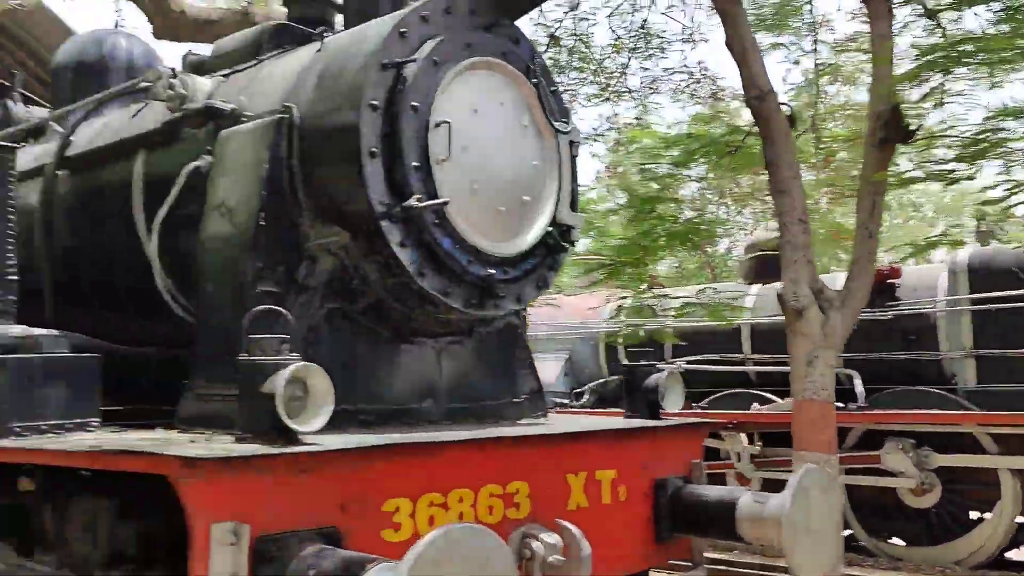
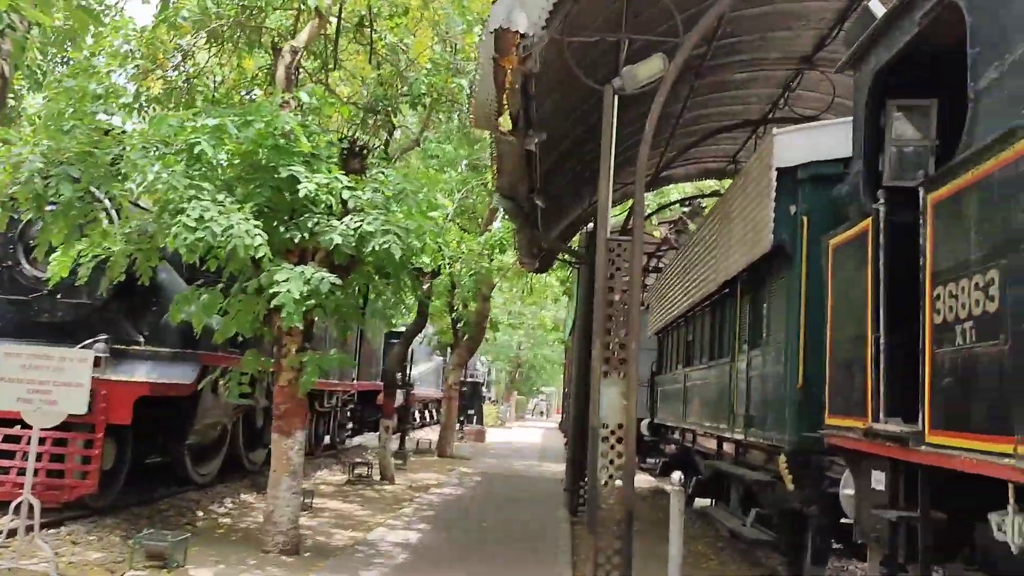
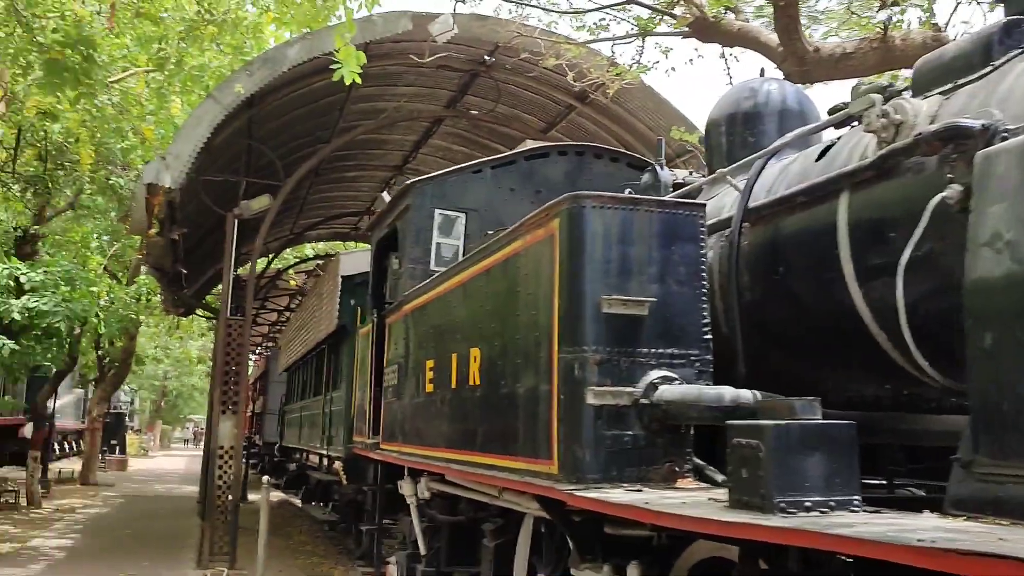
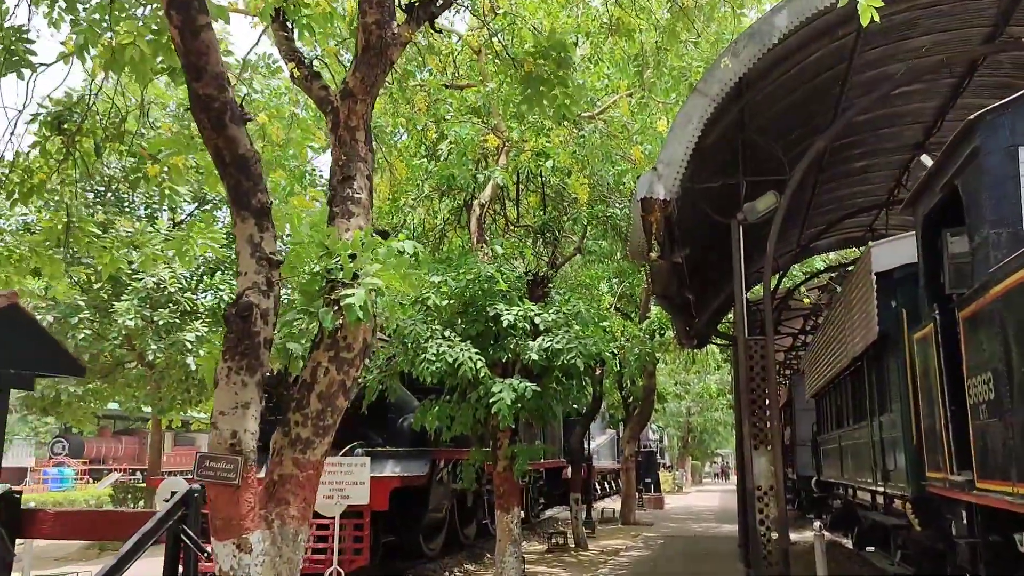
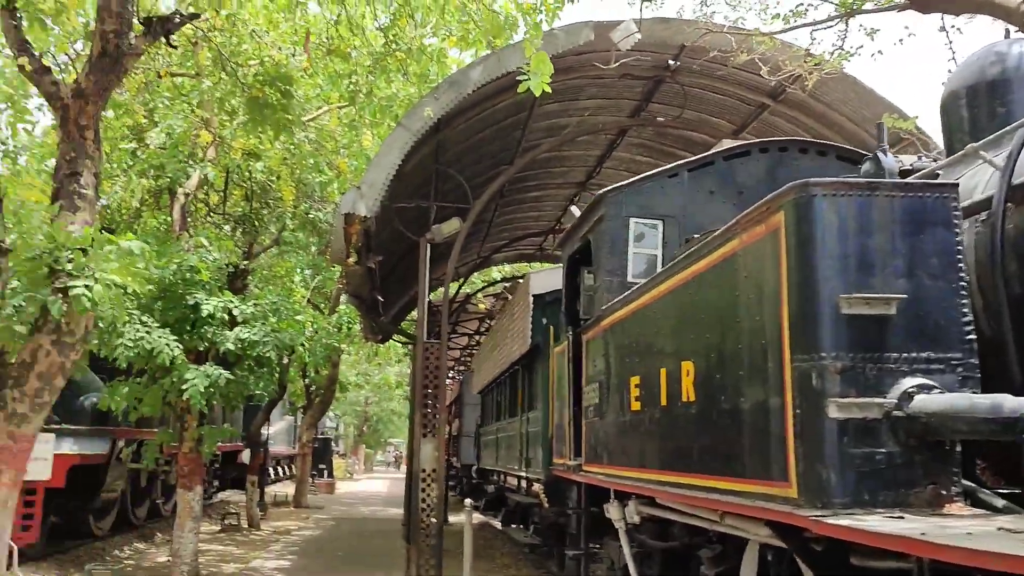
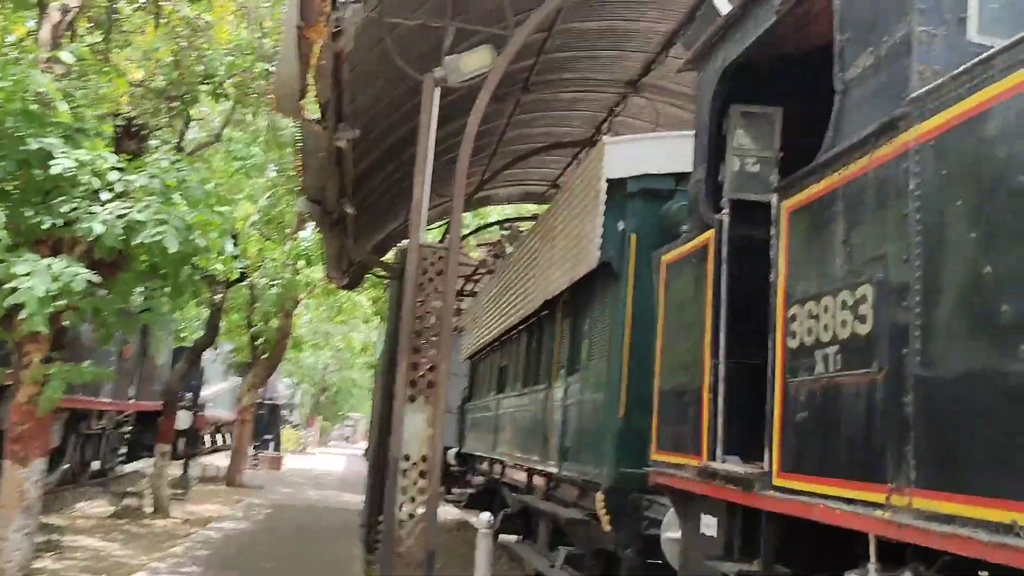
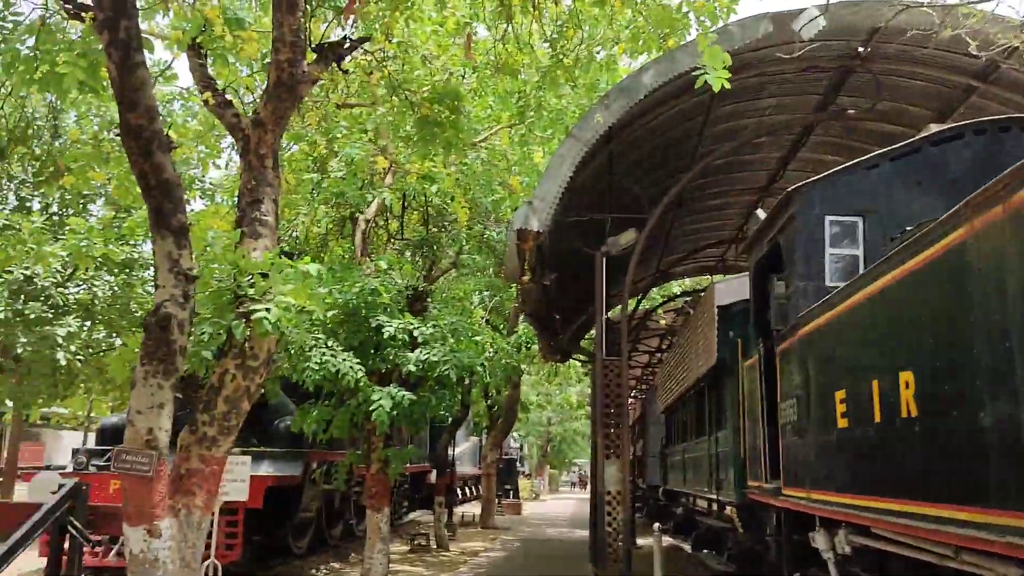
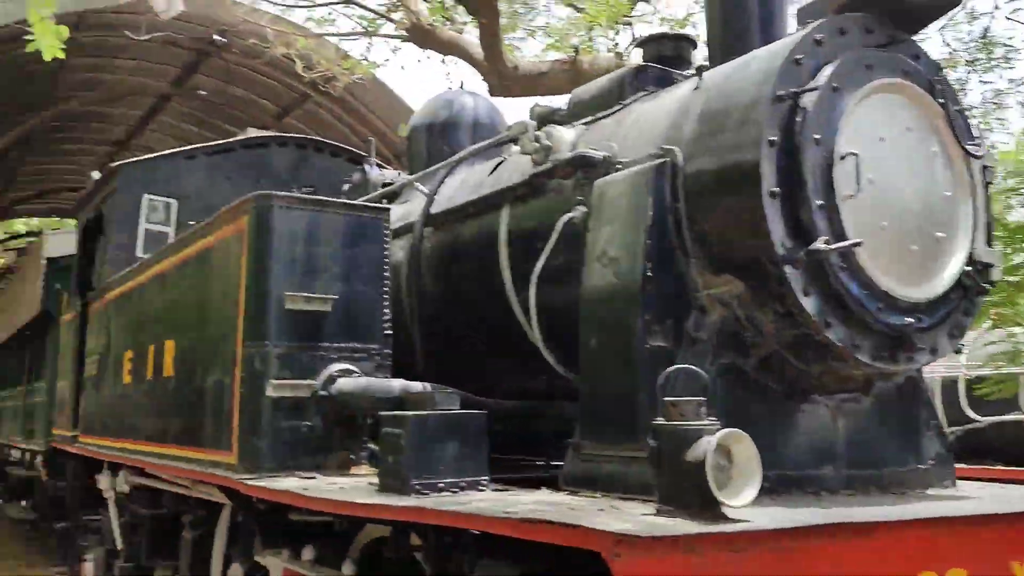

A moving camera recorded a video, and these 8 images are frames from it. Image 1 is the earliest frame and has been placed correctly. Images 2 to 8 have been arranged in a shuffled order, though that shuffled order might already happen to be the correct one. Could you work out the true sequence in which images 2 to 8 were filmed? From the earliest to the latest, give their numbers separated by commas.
8, 3, 5, 7, 4, 2, 6
